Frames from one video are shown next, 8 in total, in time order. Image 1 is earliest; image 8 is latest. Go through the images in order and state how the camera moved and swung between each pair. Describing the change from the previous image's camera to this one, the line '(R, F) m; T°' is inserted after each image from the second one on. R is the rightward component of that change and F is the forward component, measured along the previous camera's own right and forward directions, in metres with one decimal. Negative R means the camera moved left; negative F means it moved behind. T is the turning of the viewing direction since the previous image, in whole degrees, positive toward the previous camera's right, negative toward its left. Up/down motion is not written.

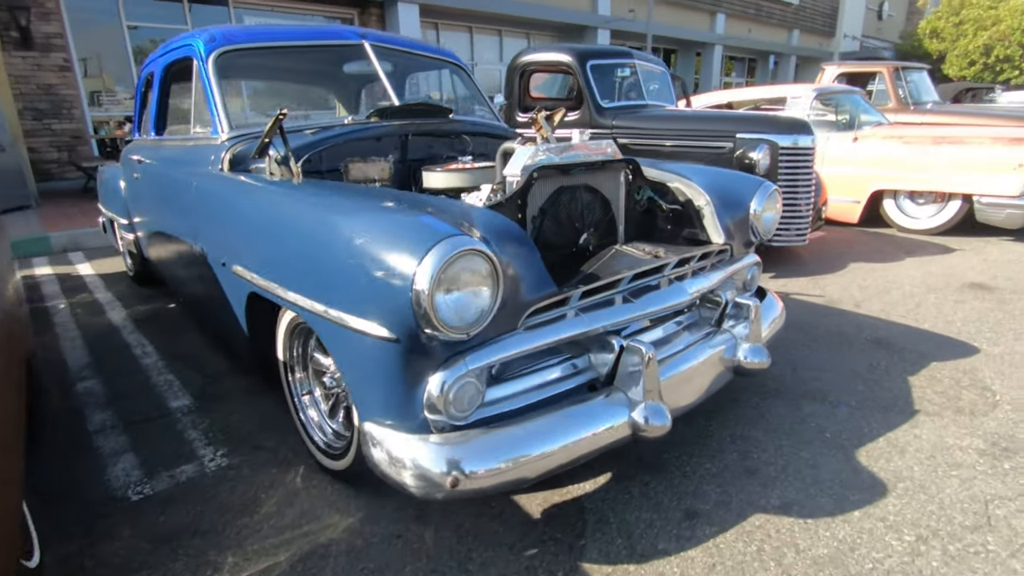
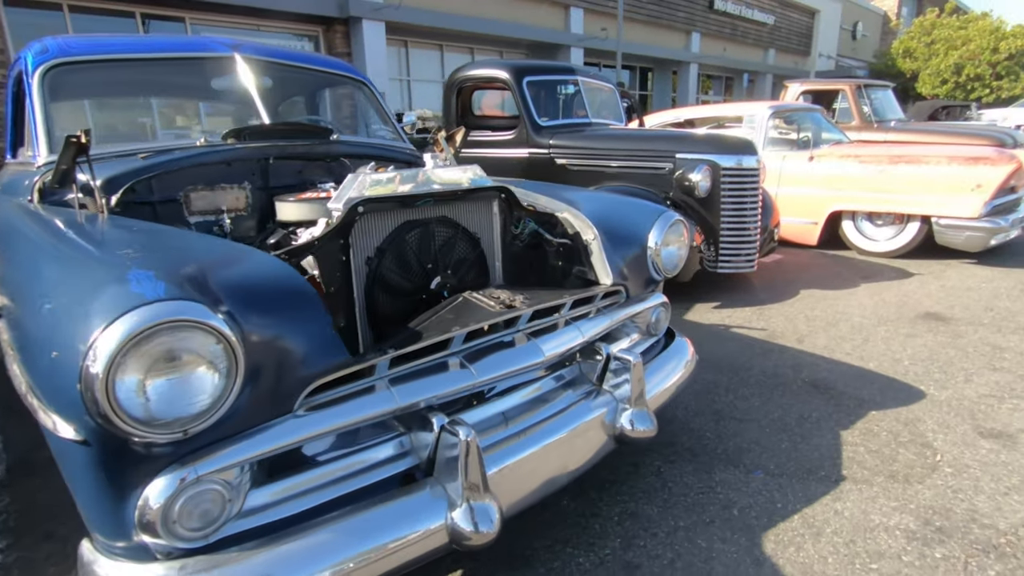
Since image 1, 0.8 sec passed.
(+0.5, +0.4) m; +1°
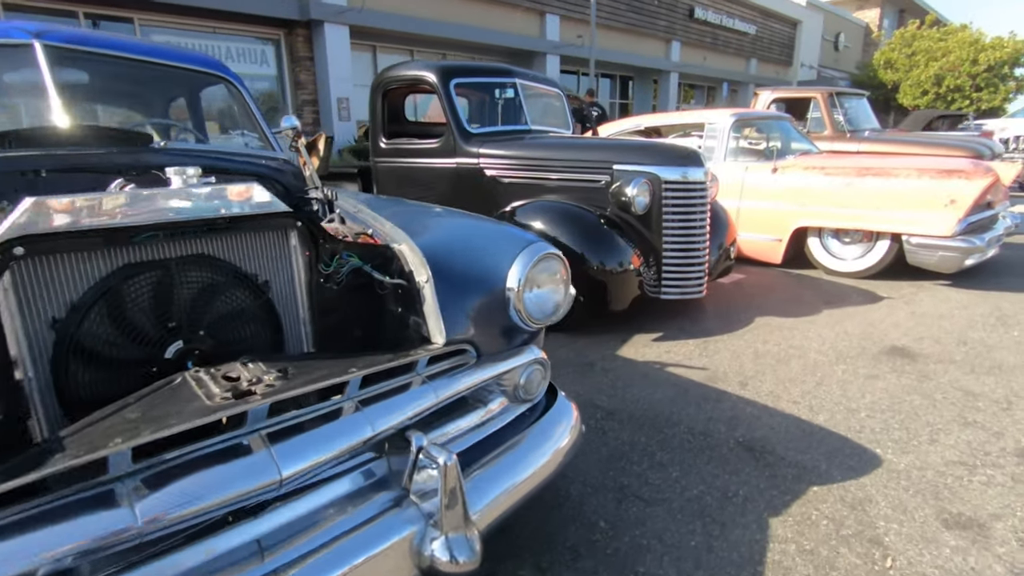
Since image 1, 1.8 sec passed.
(+0.5, +0.5) m; +1°
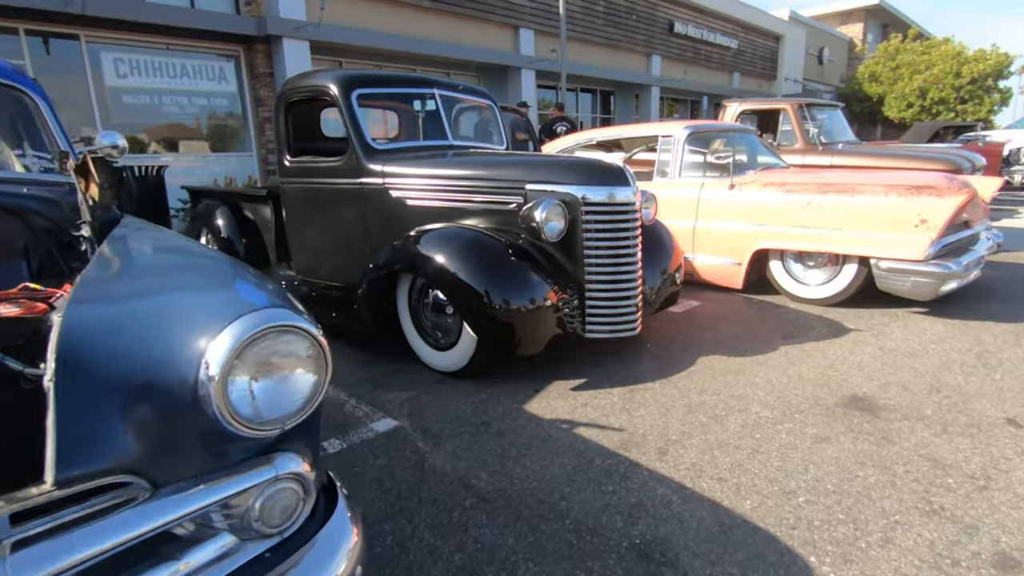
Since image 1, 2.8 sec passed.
(+0.5, +0.6) m; 0°
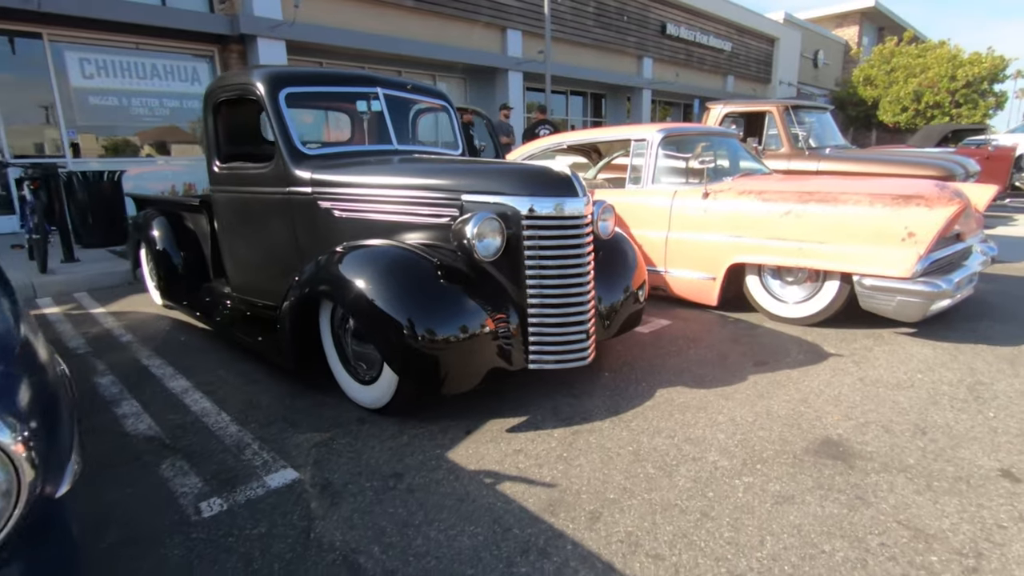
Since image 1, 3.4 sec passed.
(+0.3, +0.4) m; 0°
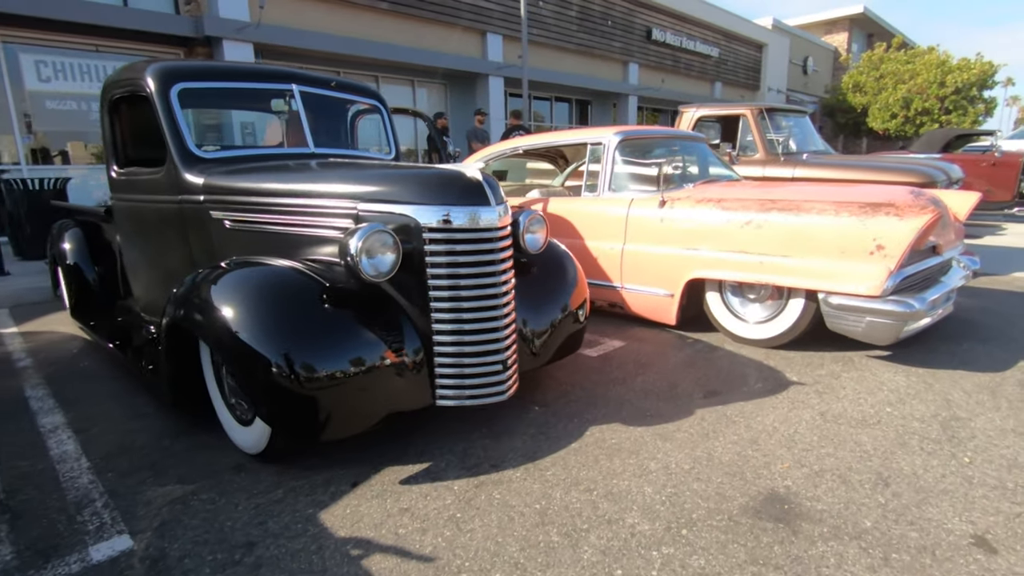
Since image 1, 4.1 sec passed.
(+0.4, +0.4) m; 0°
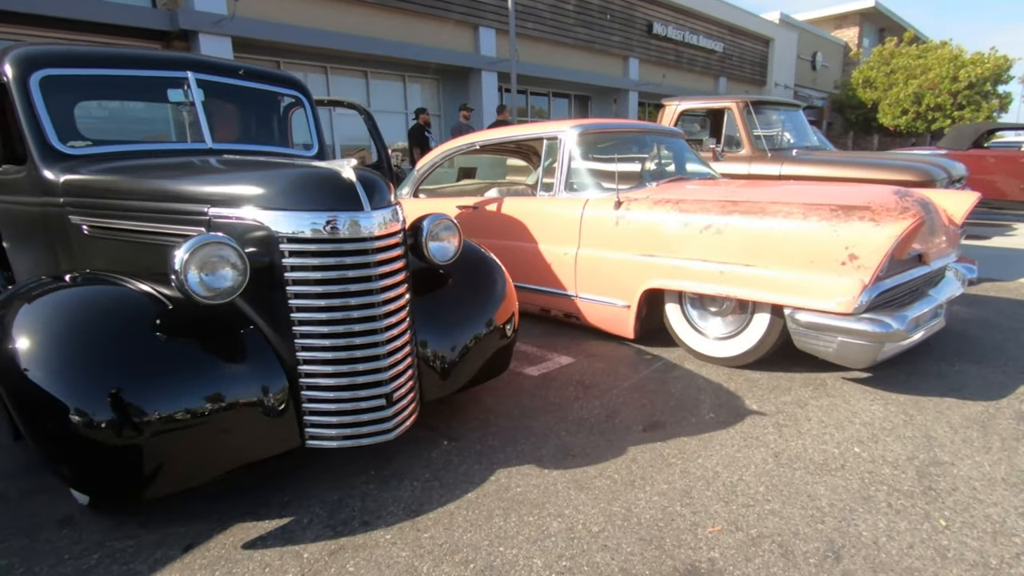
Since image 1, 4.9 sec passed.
(+0.5, +0.5) m; -1°
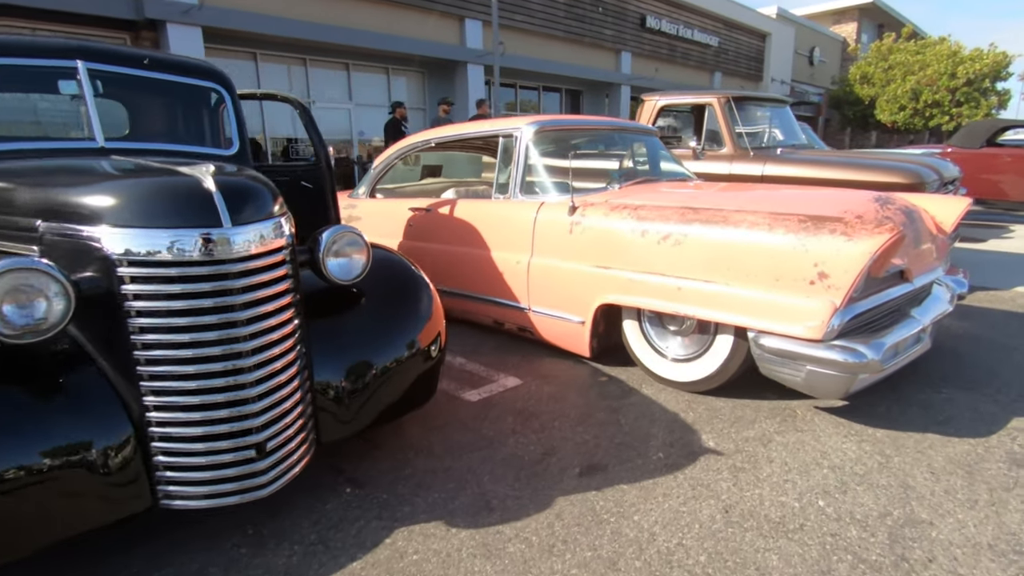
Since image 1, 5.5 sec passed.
(+0.3, +0.4) m; 0°
